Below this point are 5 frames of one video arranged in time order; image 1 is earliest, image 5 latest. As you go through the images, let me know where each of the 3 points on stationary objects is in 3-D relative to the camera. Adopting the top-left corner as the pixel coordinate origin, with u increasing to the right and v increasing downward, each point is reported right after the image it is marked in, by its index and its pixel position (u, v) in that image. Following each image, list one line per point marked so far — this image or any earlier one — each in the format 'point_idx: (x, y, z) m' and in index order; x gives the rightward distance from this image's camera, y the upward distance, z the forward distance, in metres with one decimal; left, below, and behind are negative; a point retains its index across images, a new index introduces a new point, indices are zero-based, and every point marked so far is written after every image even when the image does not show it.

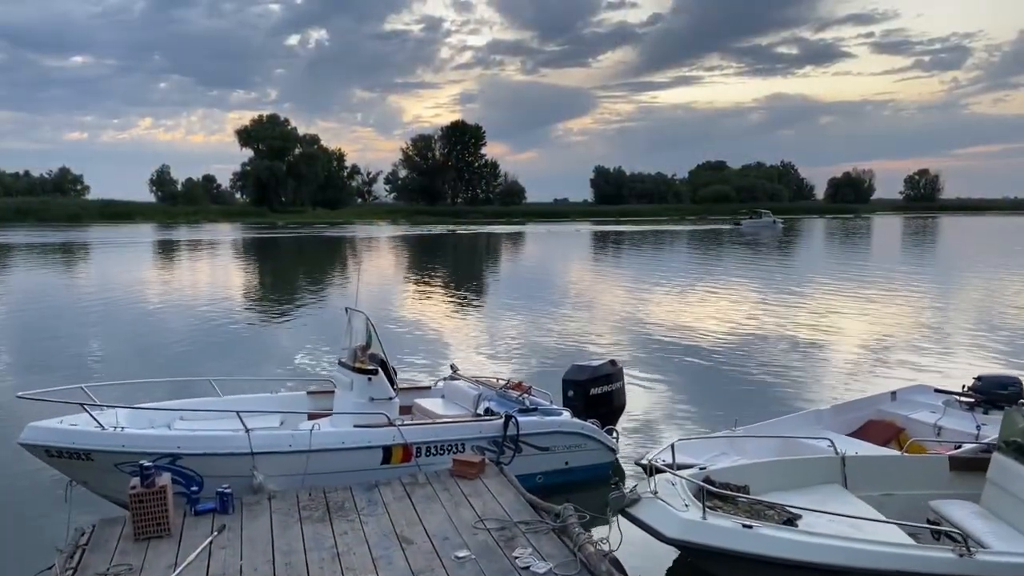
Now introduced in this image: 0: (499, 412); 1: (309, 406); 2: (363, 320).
0: (-0.1, -1.4, +8.5) m
1: (-2.3, -1.3, +9.1) m
2: (-1.5, -0.3, +8.2) m
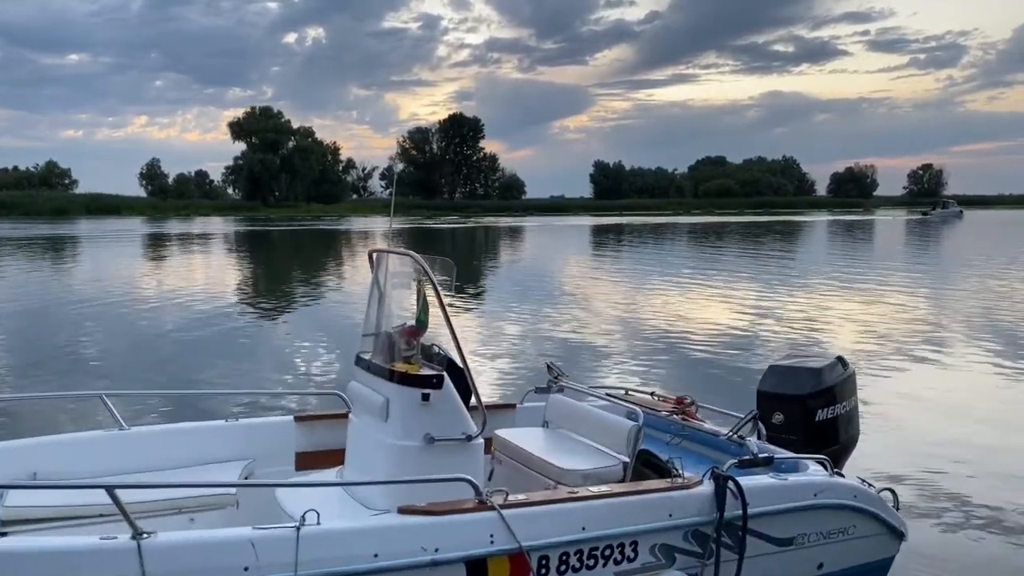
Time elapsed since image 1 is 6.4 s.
0: (+0.9, -1.0, +4.2) m
1: (-1.3, -0.9, +4.8) m
2: (-0.5, +0.1, +3.9) m
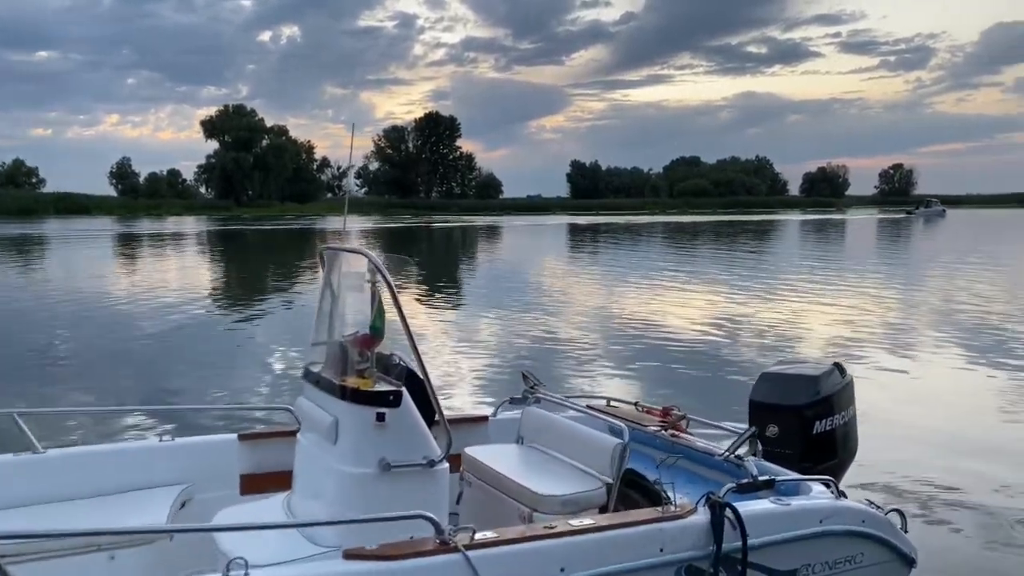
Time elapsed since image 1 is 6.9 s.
0: (+0.8, -1.0, +3.8) m
1: (-1.4, -0.9, +4.3) m
2: (-0.6, +0.1, +3.4) m
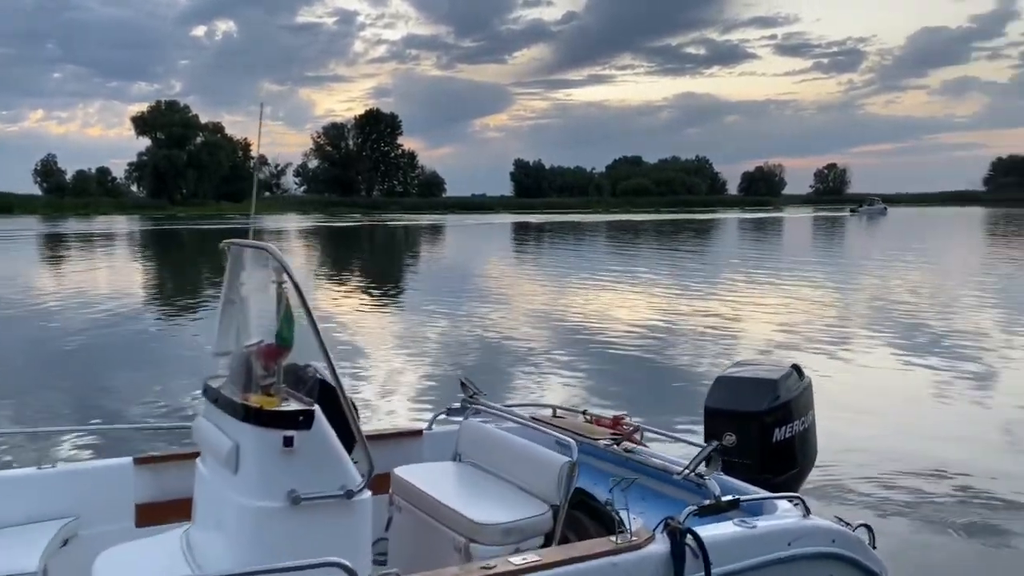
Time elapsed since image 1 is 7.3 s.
0: (+0.5, -1.0, +3.4) m
1: (-1.7, -0.9, +3.7) m
2: (-0.9, +0.1, +3.0) m
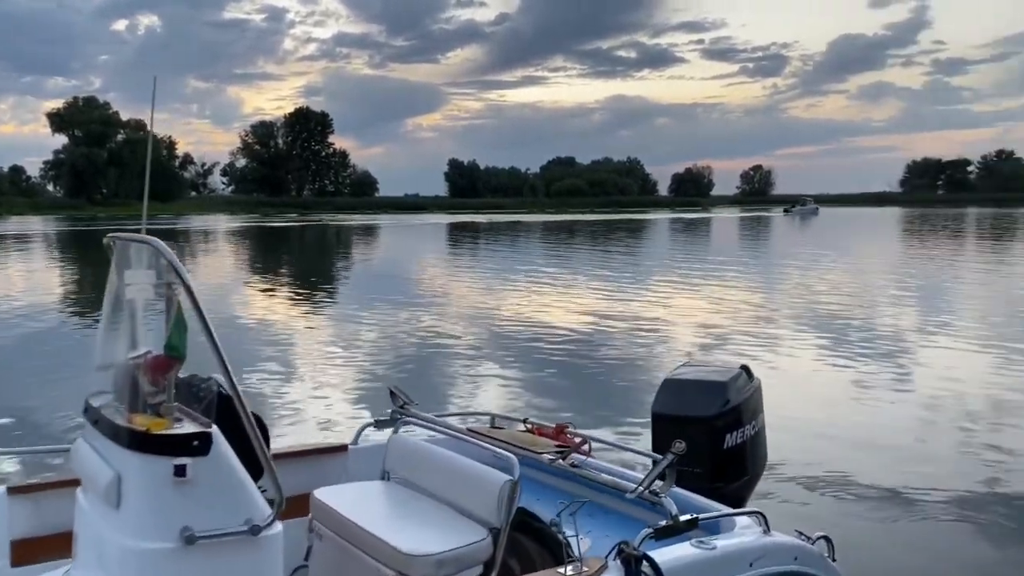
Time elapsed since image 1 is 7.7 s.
0: (+0.2, -0.9, +3.0) m
1: (-2.0, -0.9, +3.2) m
2: (-1.1, +0.1, +2.5) m
